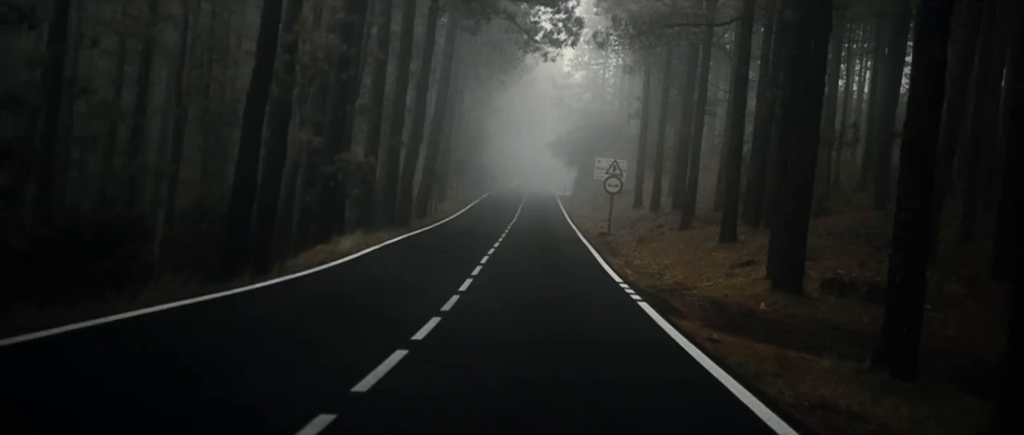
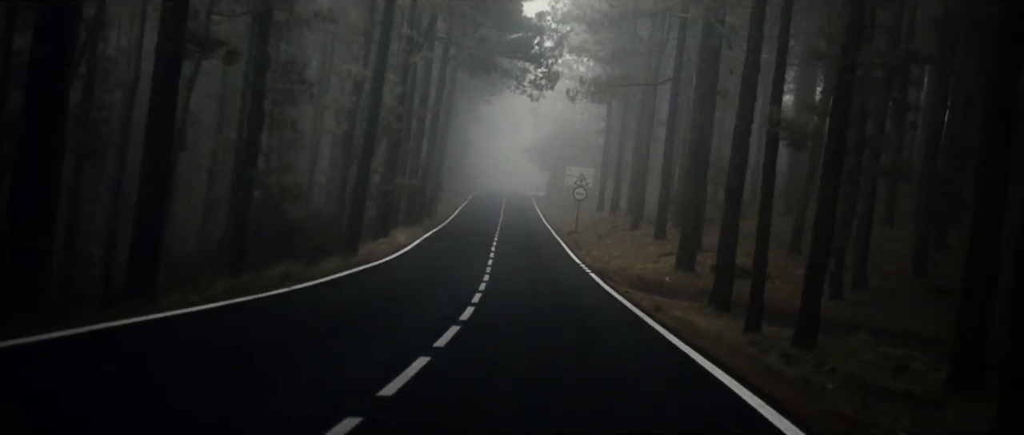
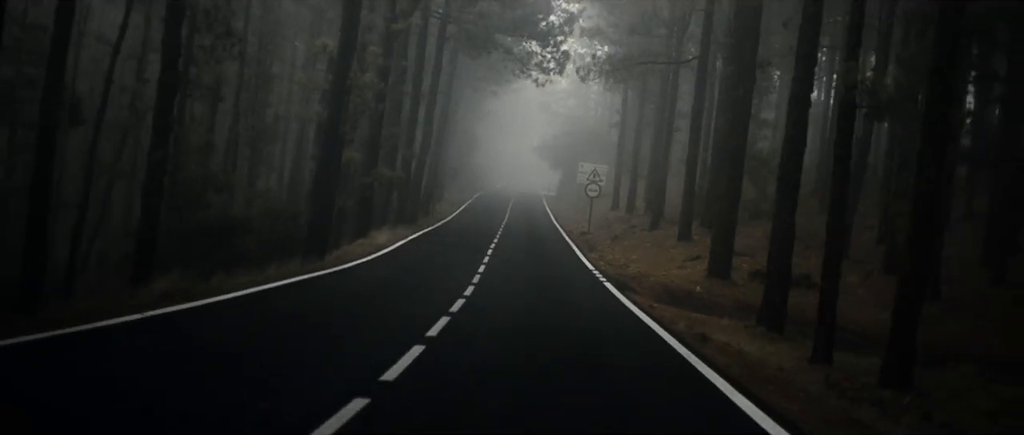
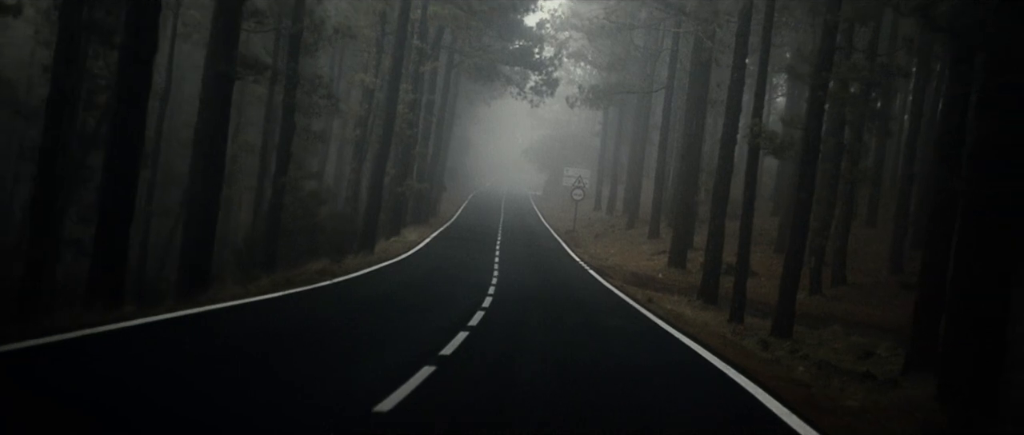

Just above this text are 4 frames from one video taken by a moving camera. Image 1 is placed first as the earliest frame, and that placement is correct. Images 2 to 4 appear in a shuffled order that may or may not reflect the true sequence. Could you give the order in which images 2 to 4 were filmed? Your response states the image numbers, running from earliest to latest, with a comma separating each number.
3, 2, 4
